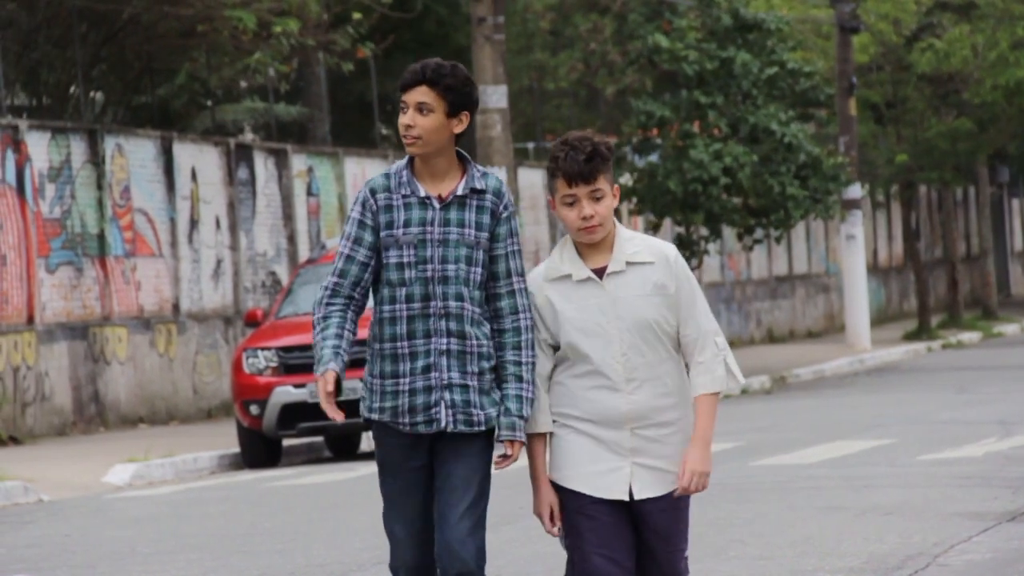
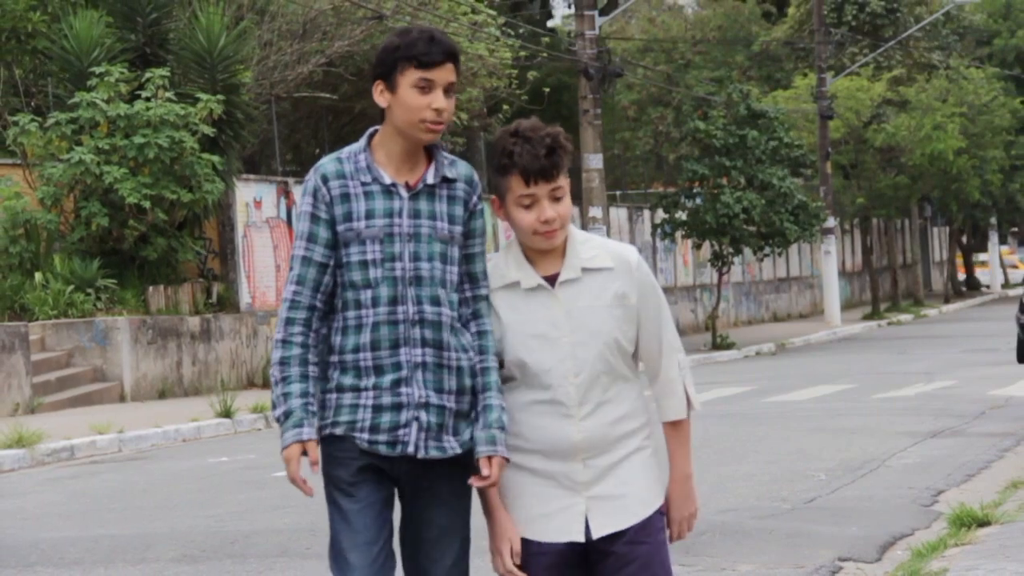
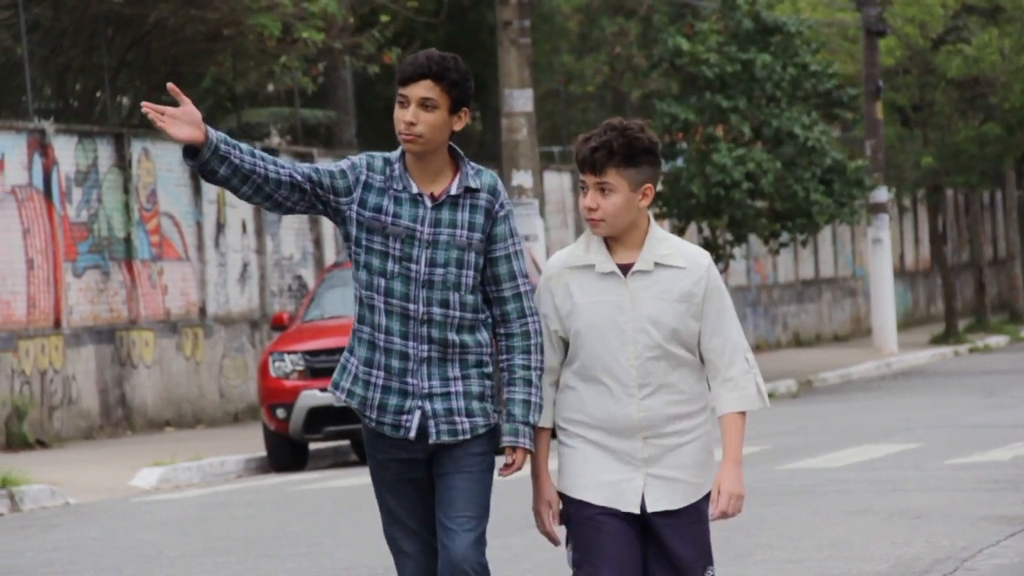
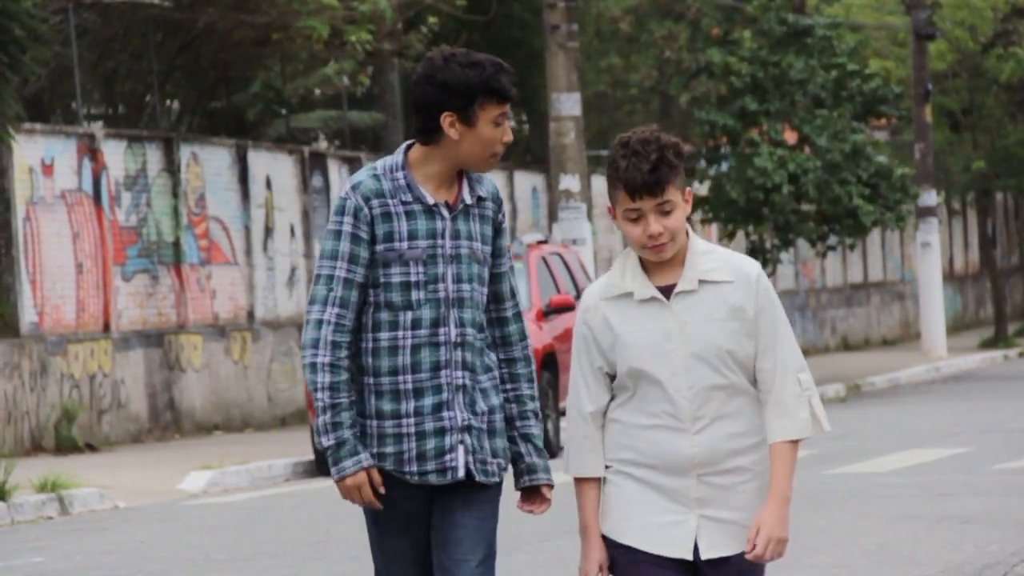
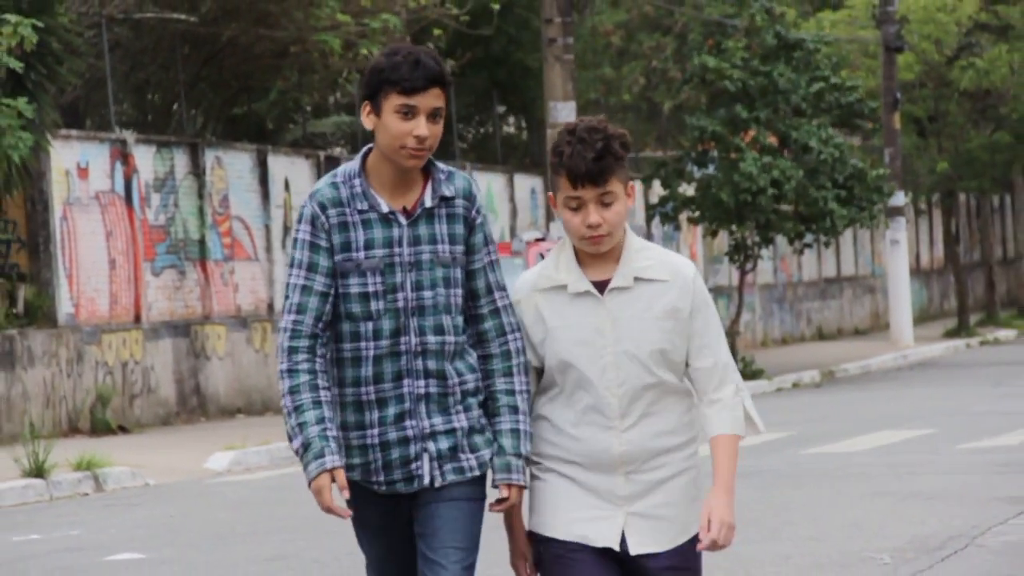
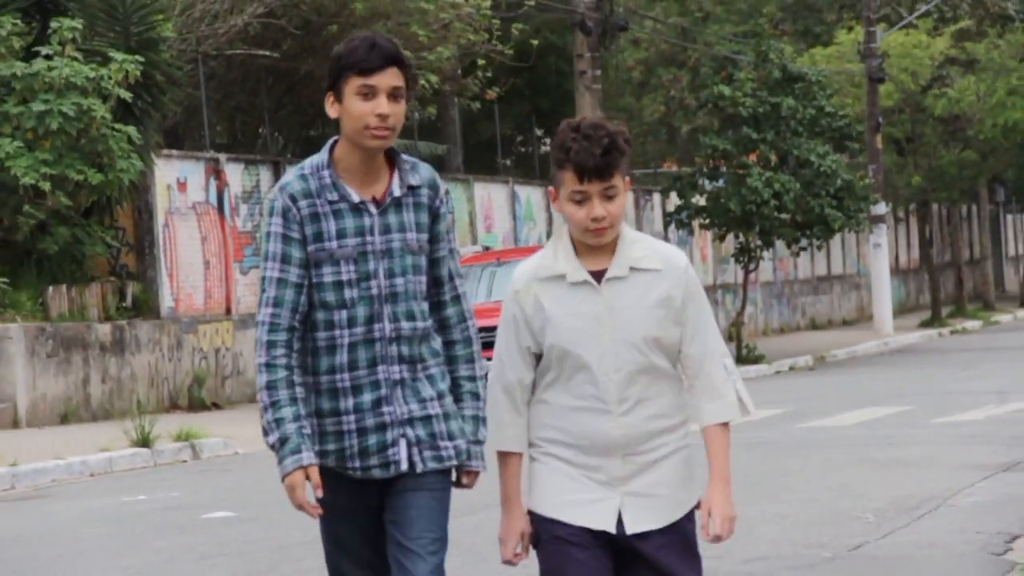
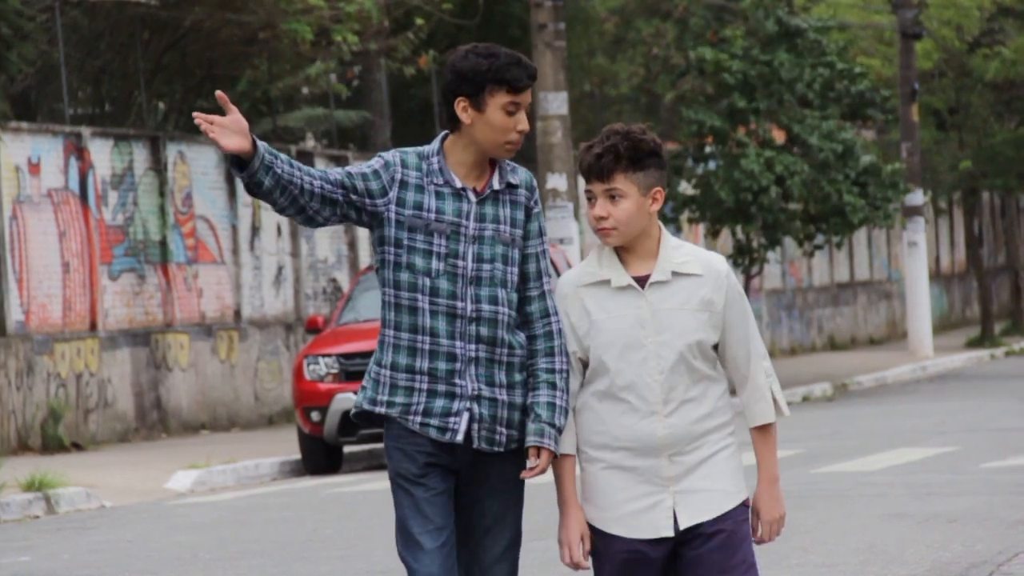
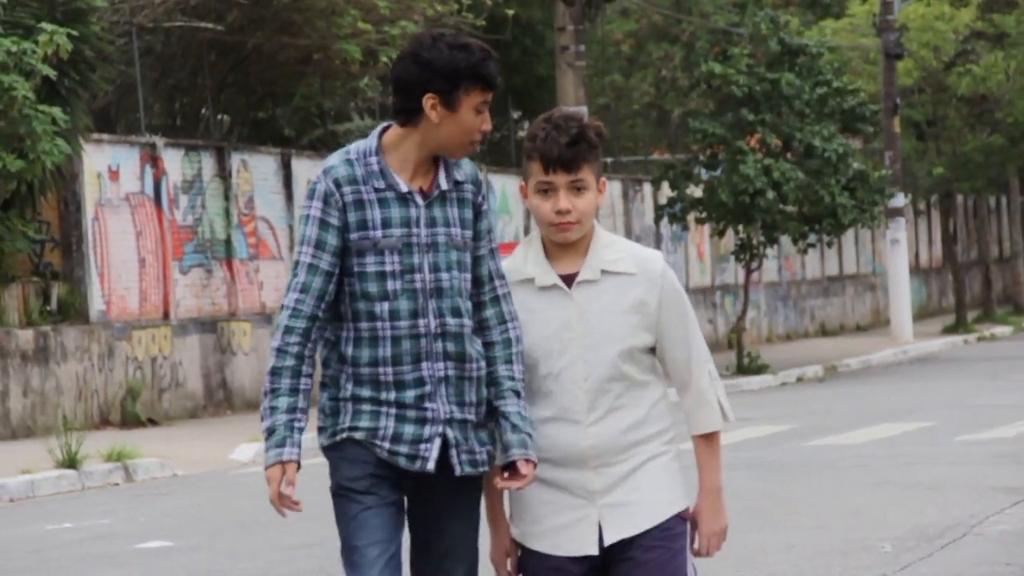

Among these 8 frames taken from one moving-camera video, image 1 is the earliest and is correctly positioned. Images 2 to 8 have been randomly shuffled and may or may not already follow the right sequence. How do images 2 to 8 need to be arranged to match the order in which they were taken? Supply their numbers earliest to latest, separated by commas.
3, 7, 4, 5, 8, 6, 2
